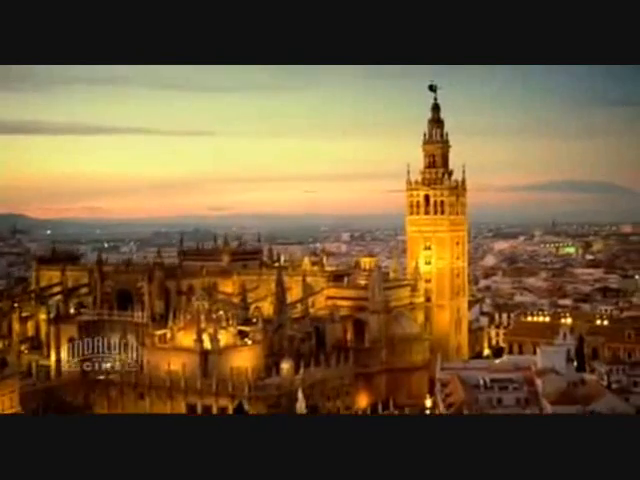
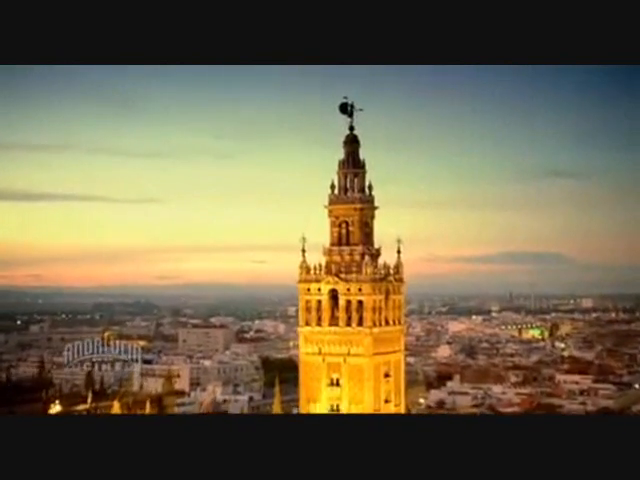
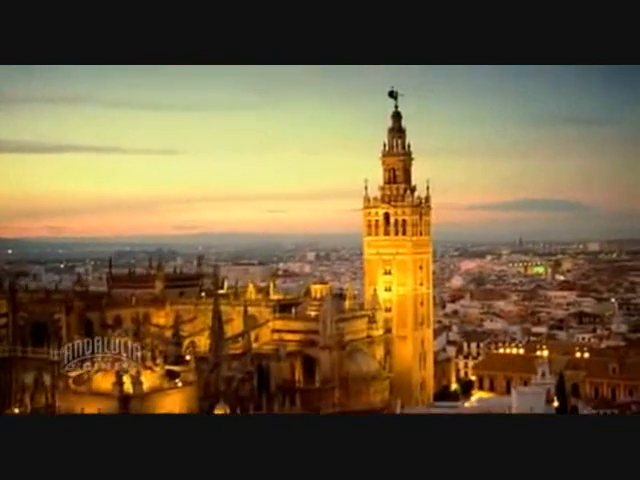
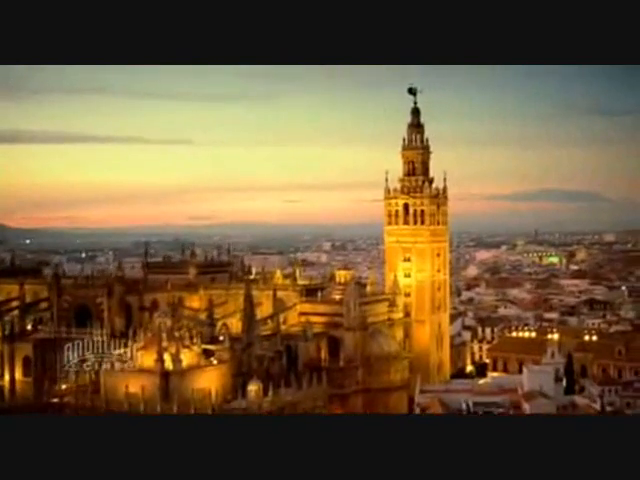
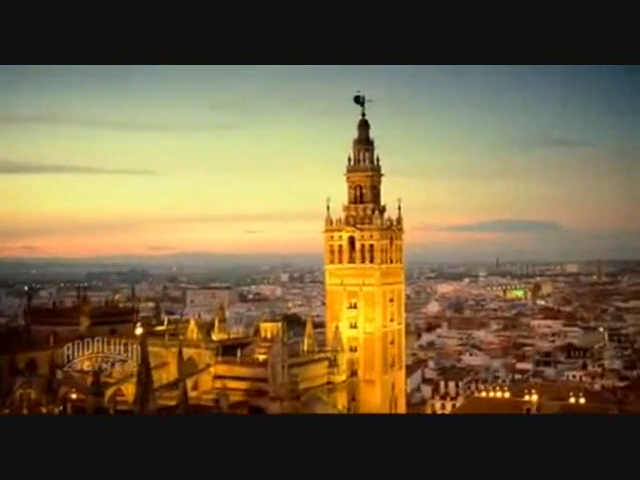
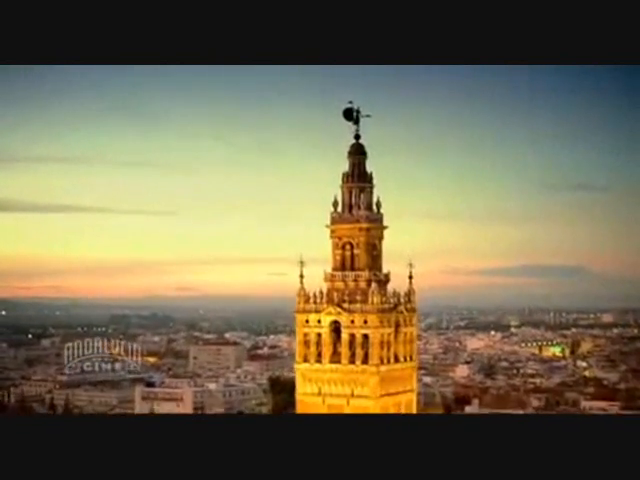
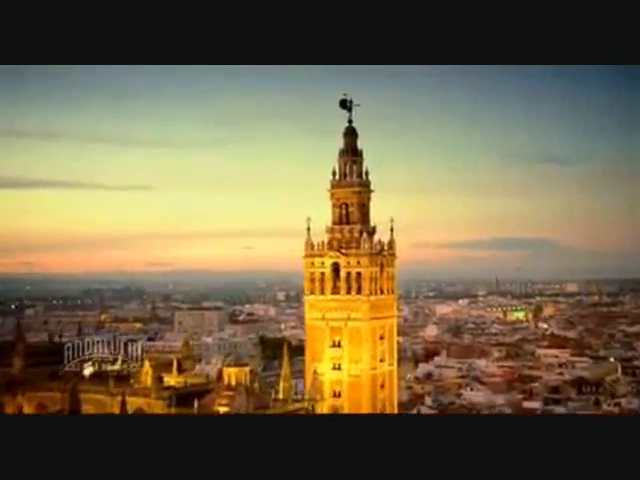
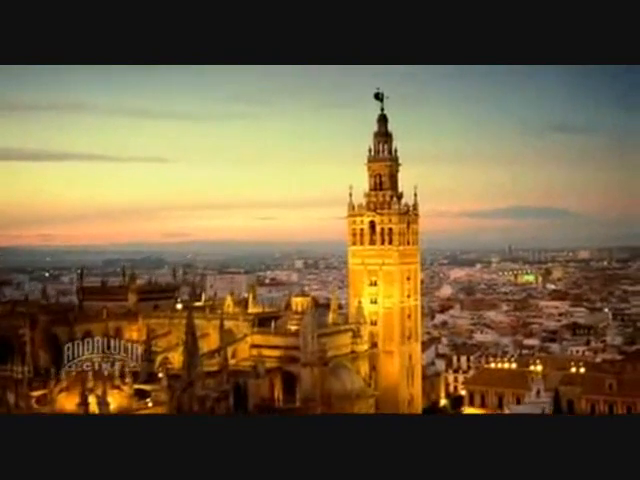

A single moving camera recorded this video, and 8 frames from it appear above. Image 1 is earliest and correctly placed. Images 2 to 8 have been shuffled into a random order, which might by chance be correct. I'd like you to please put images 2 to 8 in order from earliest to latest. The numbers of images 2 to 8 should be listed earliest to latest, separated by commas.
4, 3, 8, 5, 7, 2, 6
